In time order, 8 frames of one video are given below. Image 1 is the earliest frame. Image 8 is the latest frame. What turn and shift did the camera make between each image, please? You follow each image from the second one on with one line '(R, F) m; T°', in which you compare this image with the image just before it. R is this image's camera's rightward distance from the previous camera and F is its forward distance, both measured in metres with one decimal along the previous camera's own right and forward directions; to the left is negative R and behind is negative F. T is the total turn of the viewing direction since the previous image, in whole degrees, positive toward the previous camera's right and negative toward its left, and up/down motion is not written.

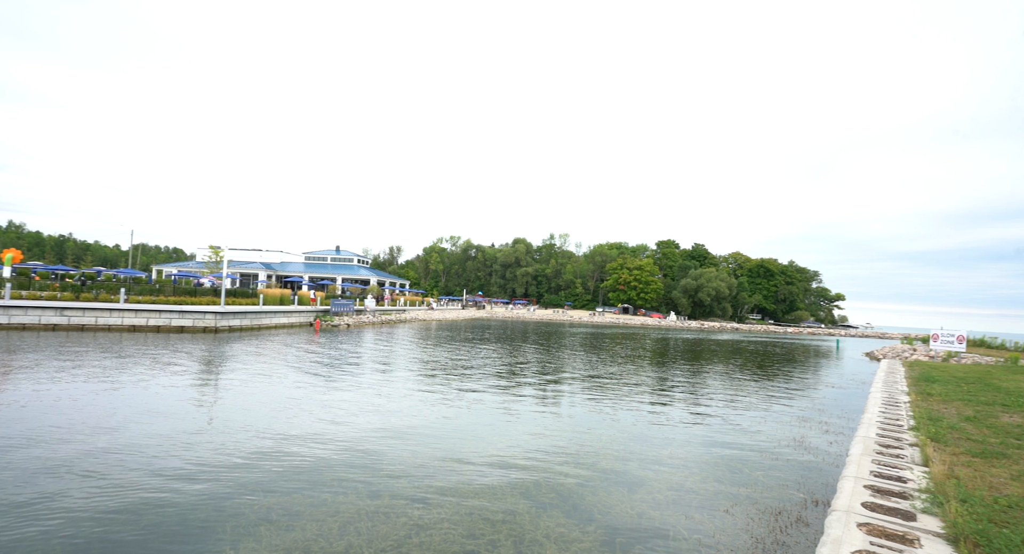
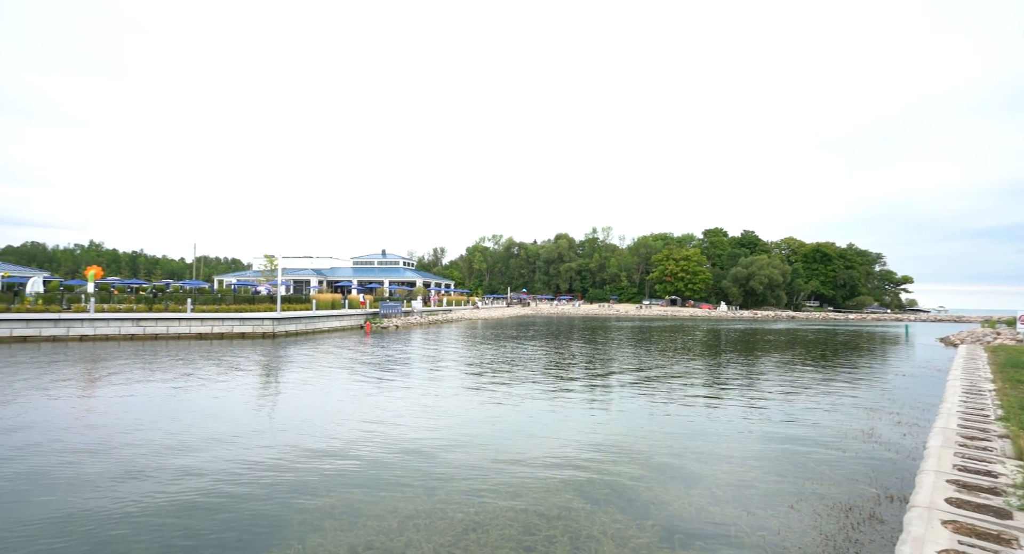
(0.0, 0.0) m; -5°
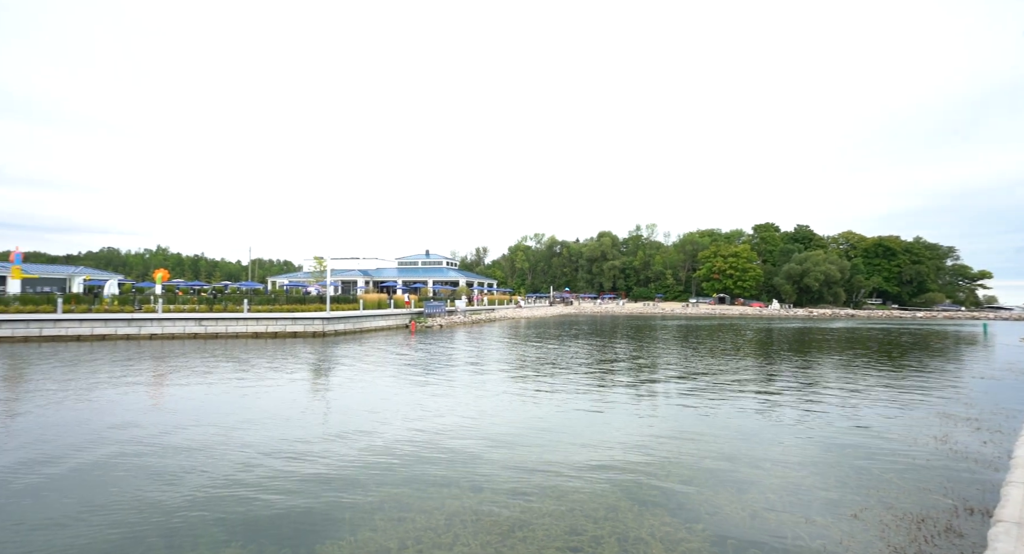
(0.0, 0.0) m; -5°
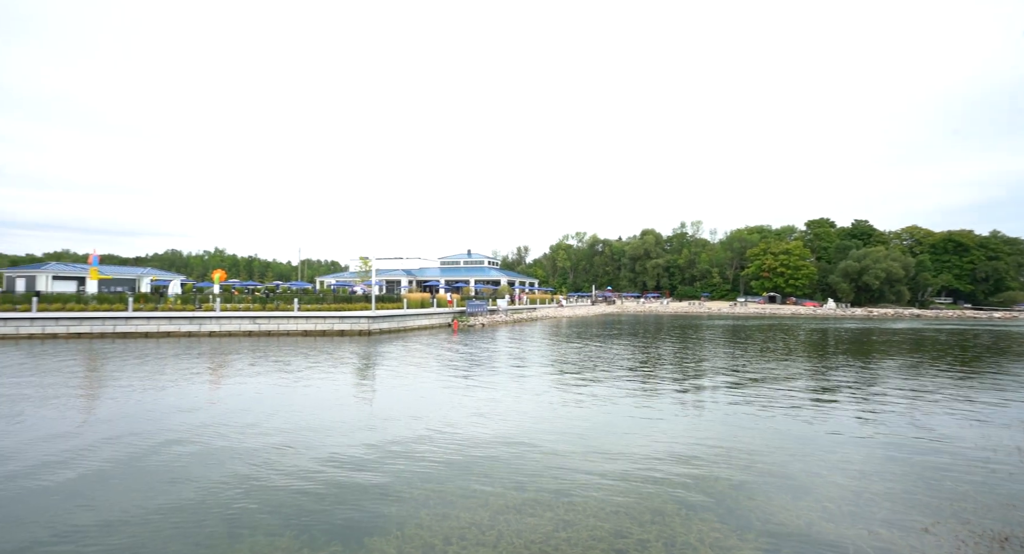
(-0.1, 0.0) m; -4°
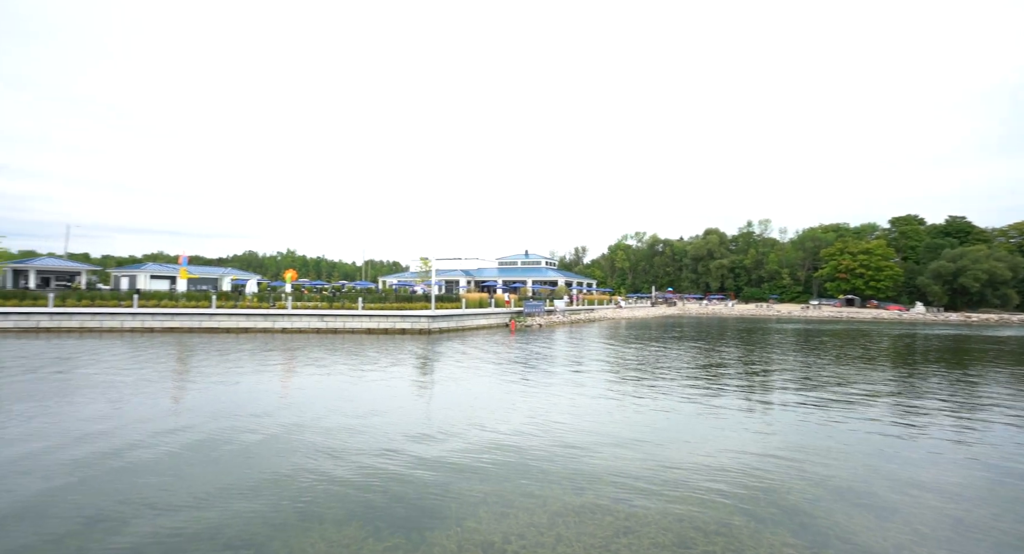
(-0.1, +0.2) m; -6°
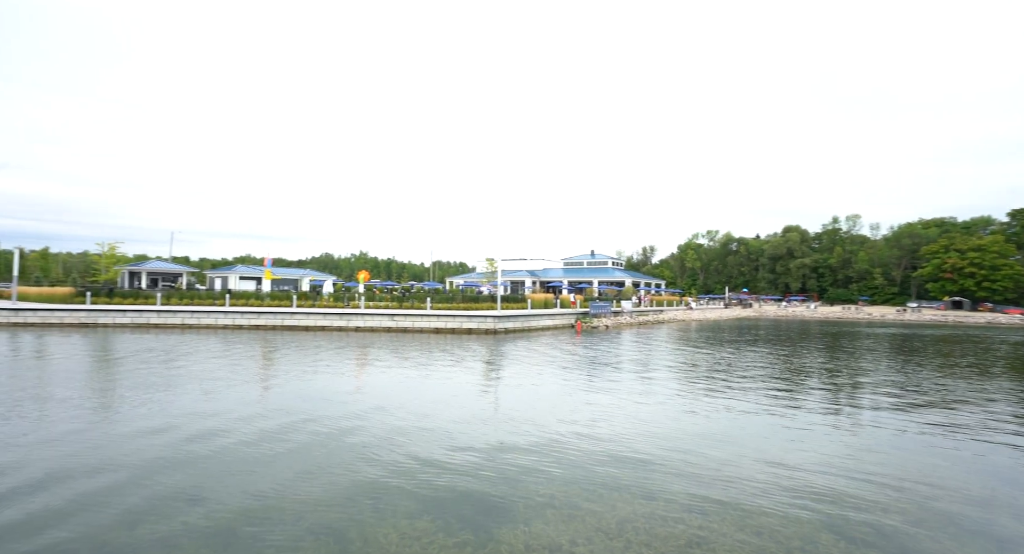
(-0.3, +0.2) m; -7°
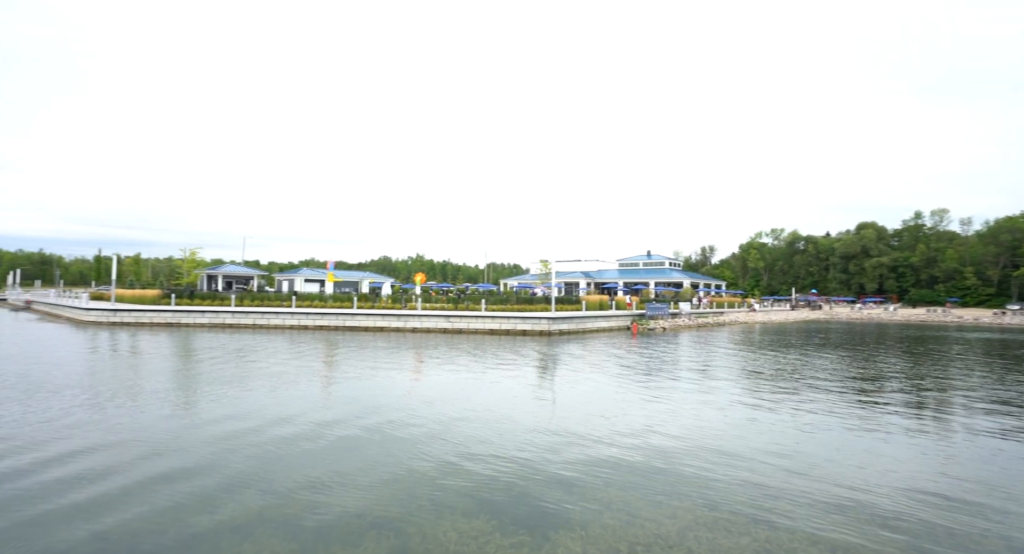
(-0.3, +0.4) m; -6°
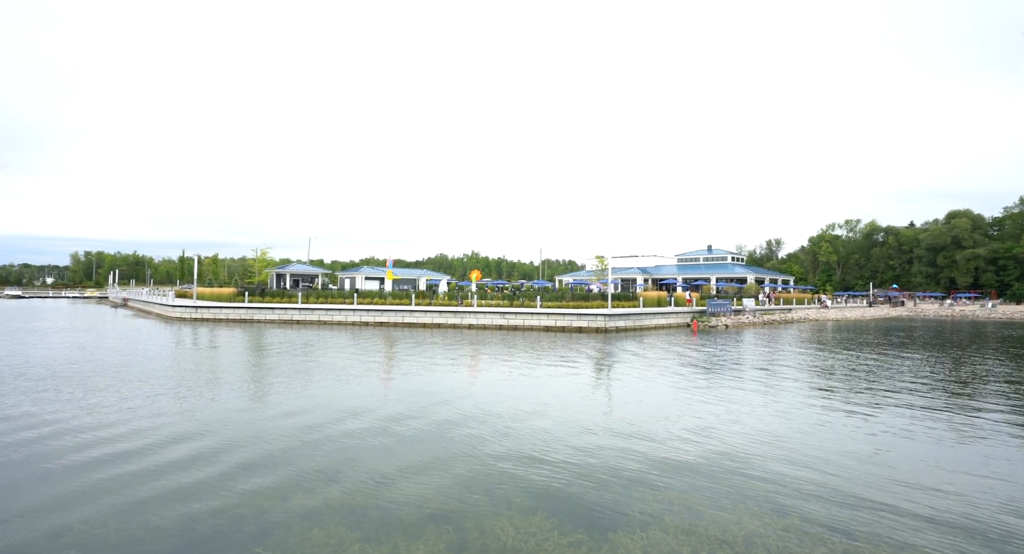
(-0.6, +1.1) m; -6°
